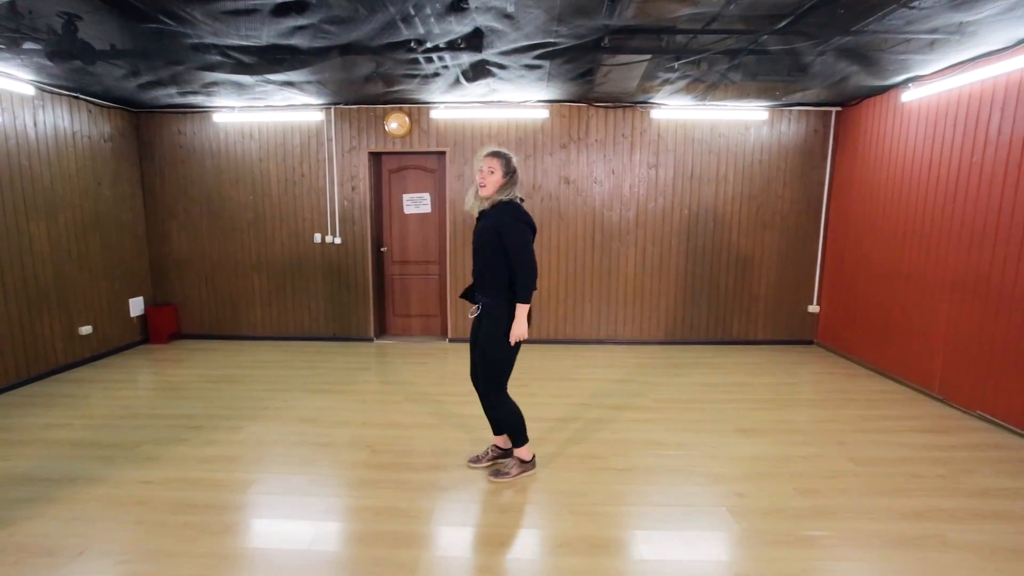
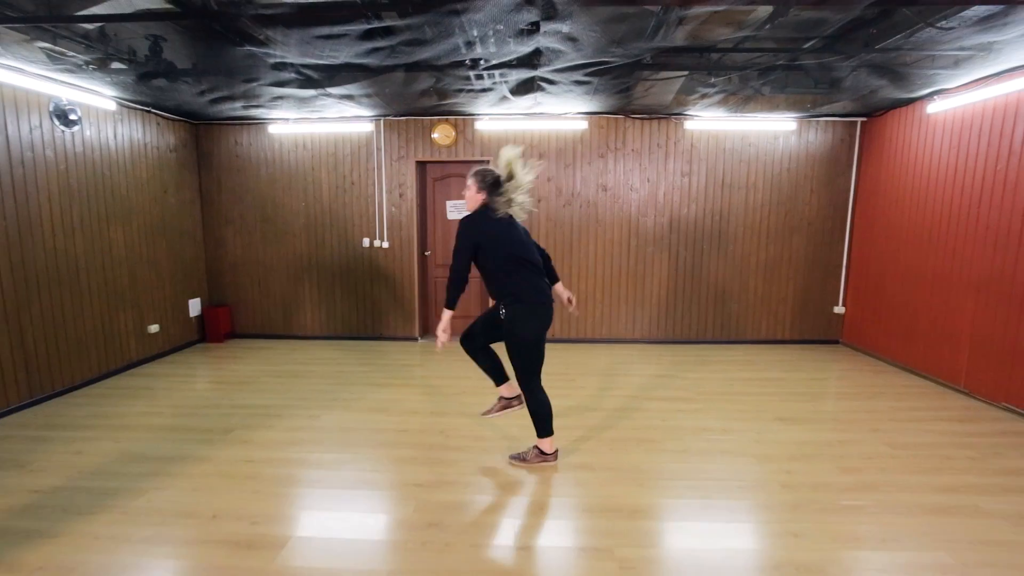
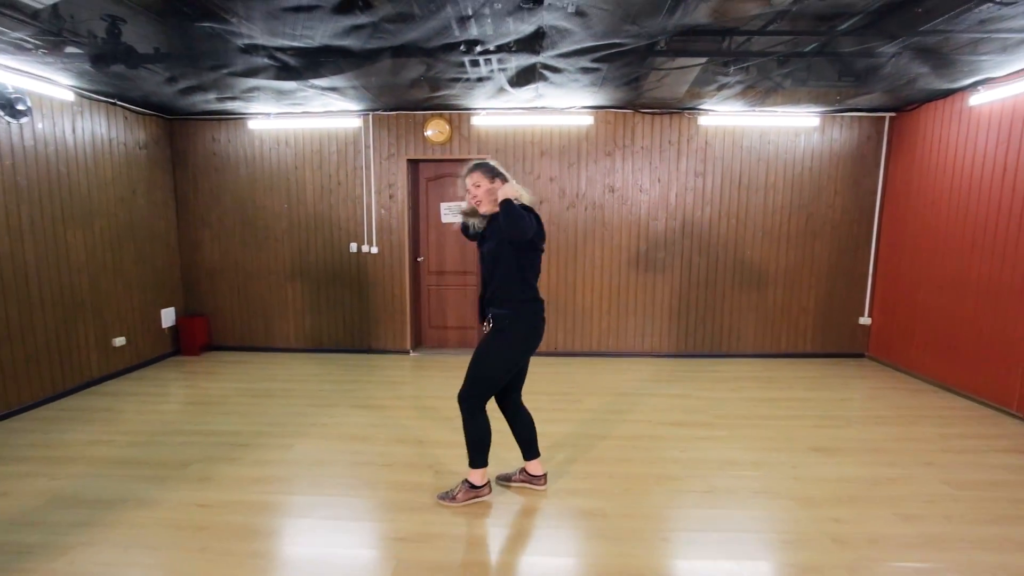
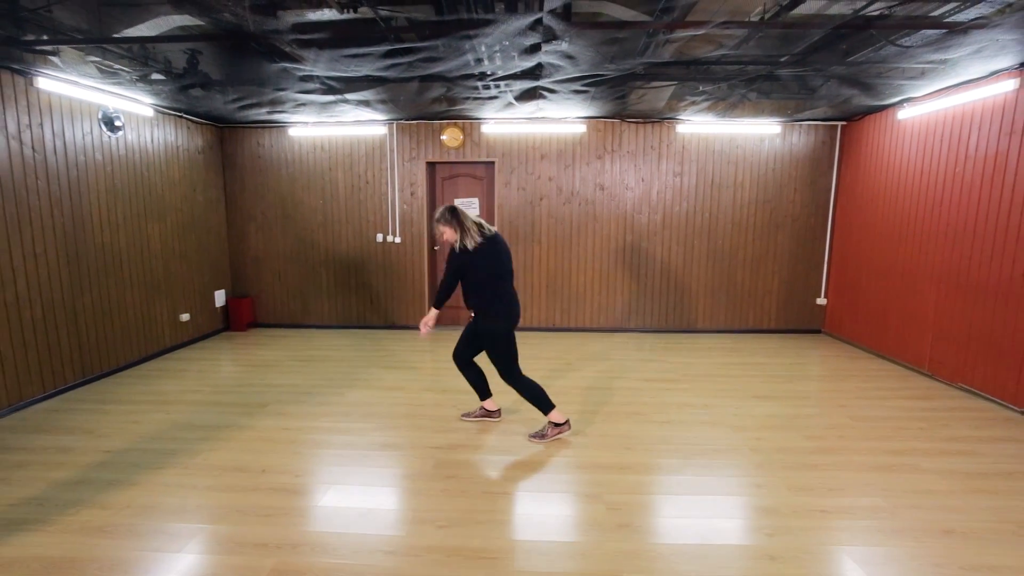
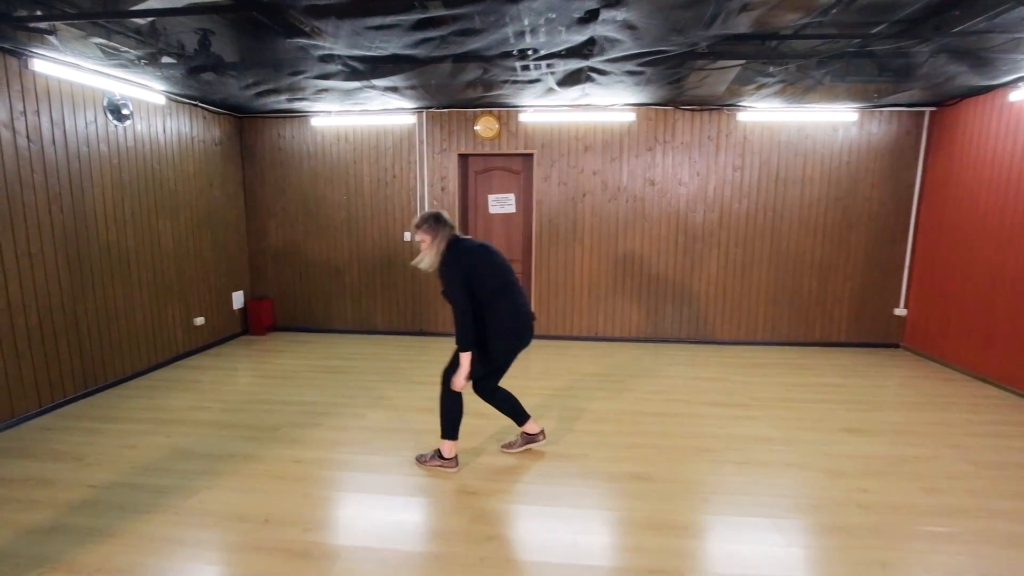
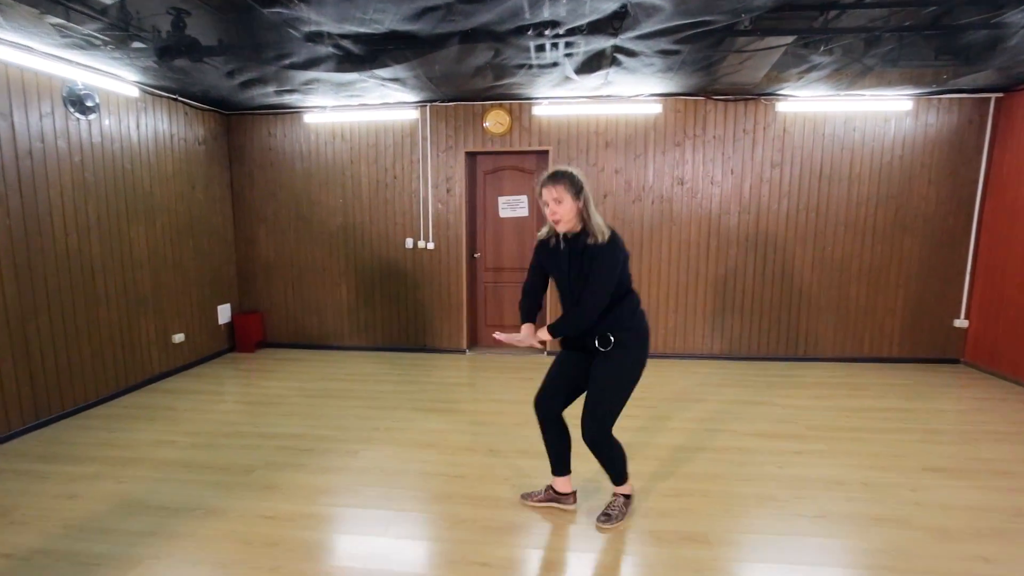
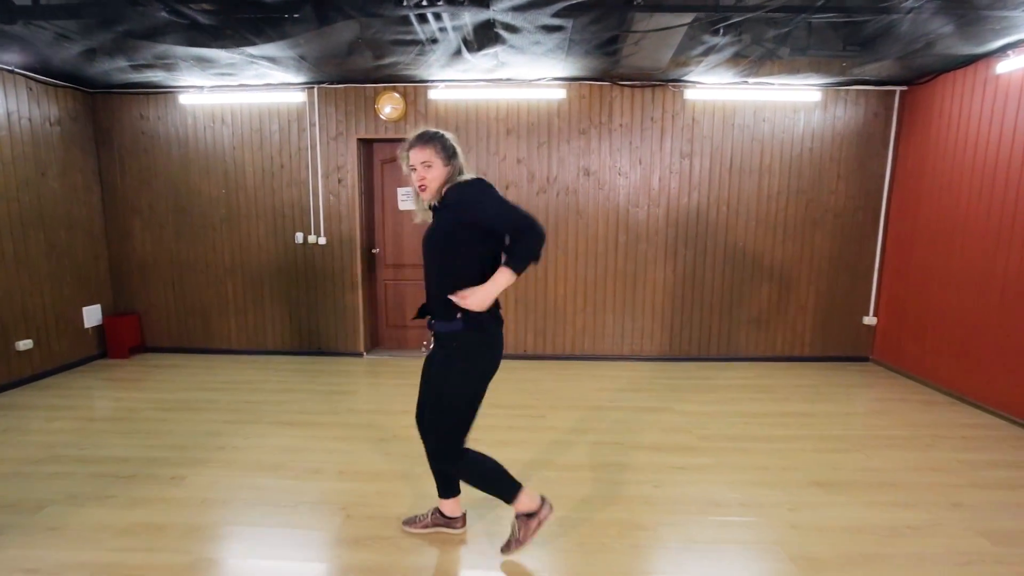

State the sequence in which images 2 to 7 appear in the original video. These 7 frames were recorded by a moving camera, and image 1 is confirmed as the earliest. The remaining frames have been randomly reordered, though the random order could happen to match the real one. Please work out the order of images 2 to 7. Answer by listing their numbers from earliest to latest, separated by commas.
7, 3, 2, 4, 5, 6
